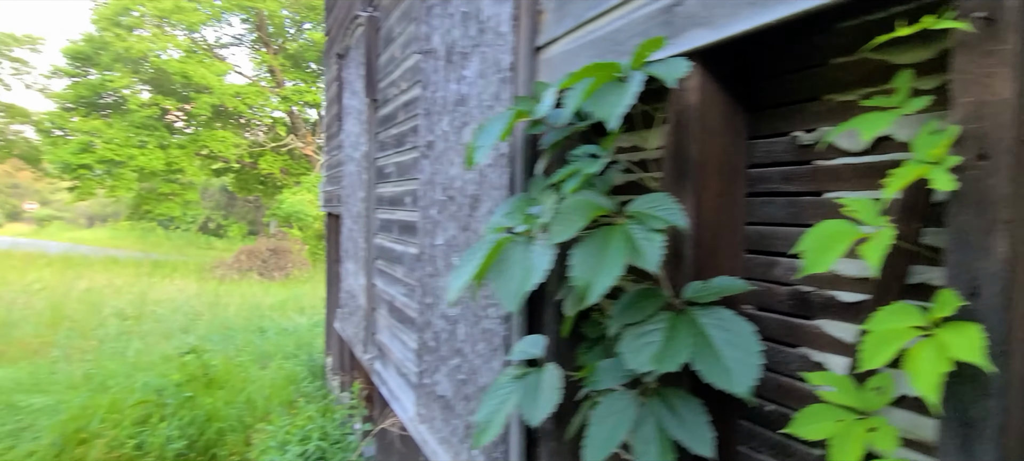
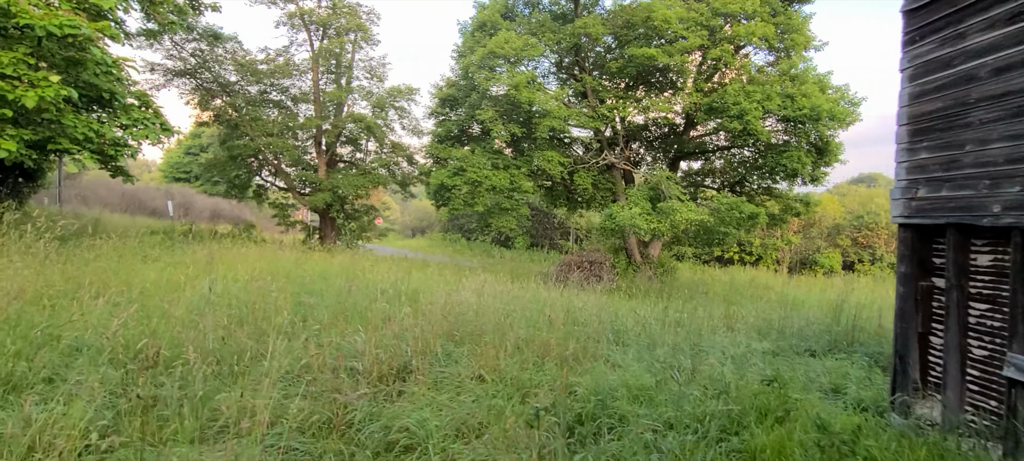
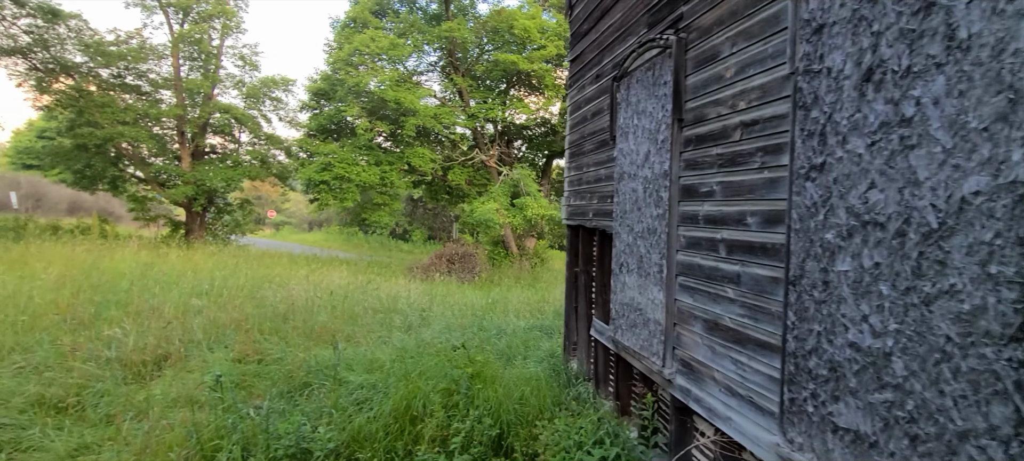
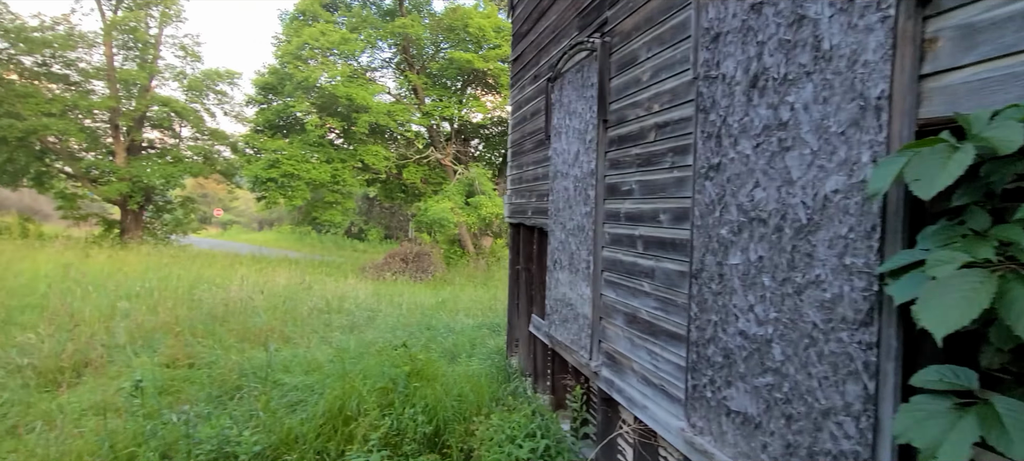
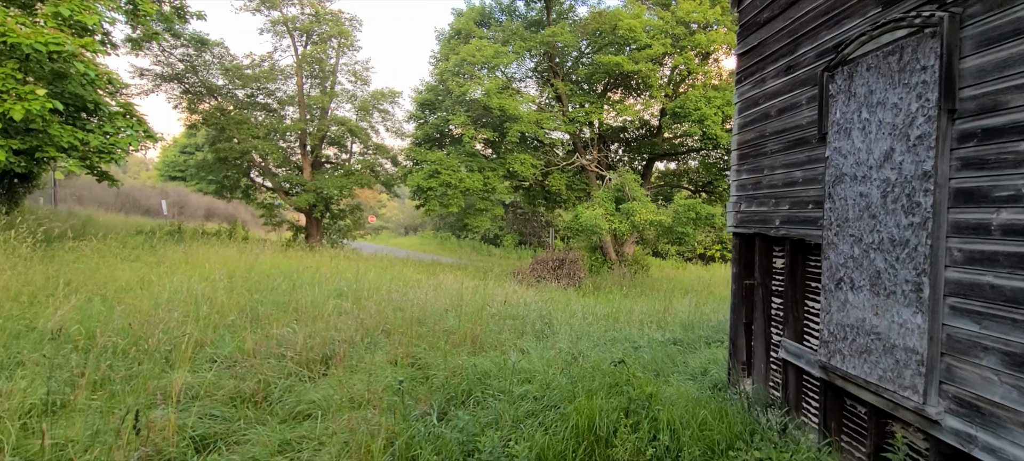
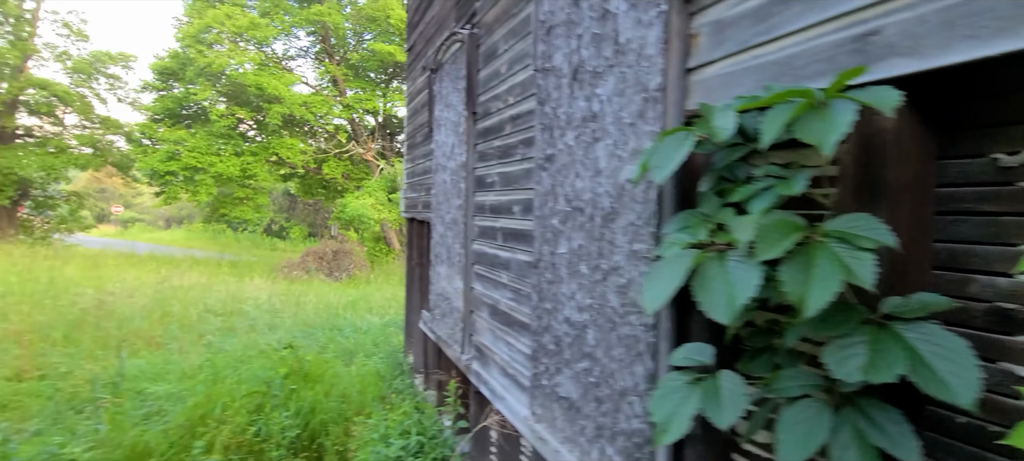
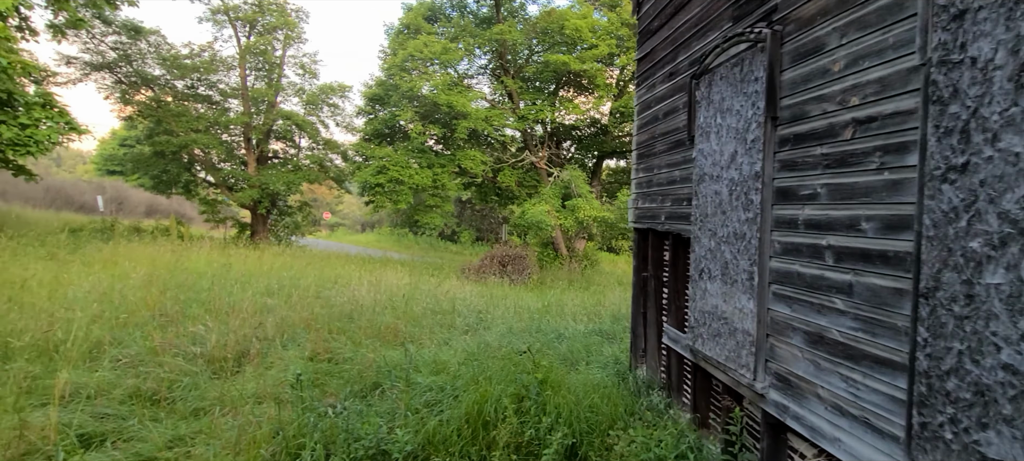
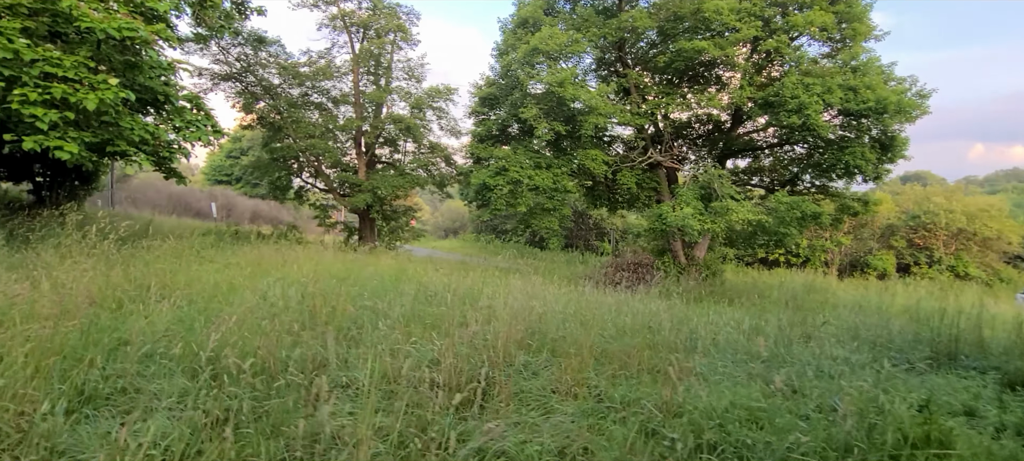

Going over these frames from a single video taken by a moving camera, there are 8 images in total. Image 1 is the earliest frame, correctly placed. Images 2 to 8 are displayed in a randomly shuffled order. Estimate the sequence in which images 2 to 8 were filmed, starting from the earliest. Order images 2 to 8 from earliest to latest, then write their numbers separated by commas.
6, 4, 3, 7, 5, 2, 8
